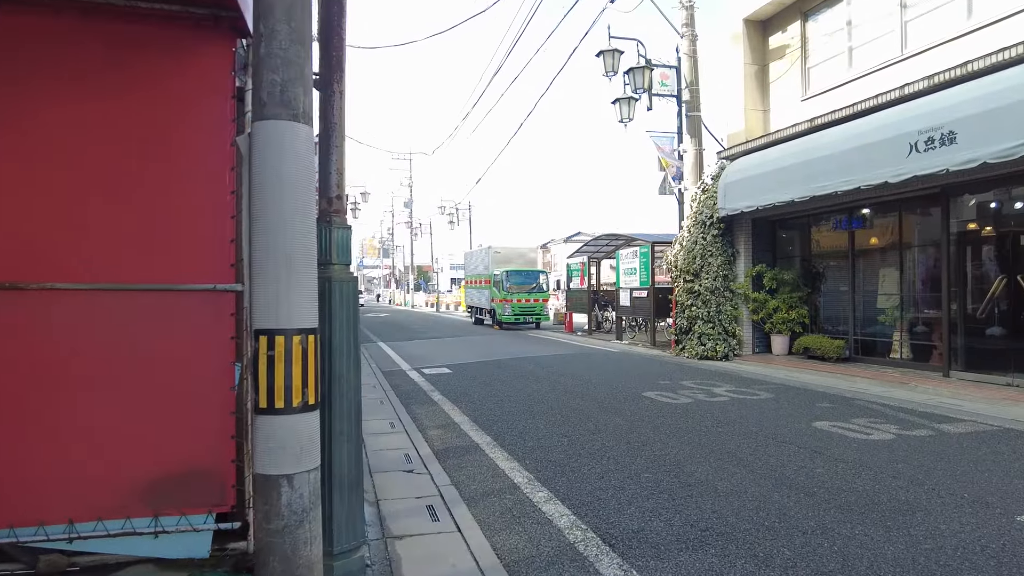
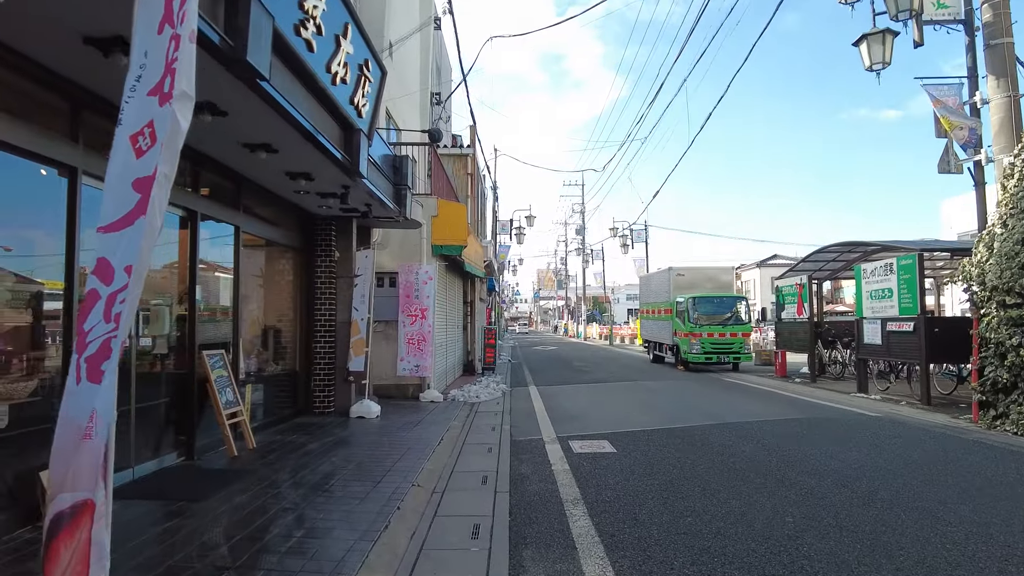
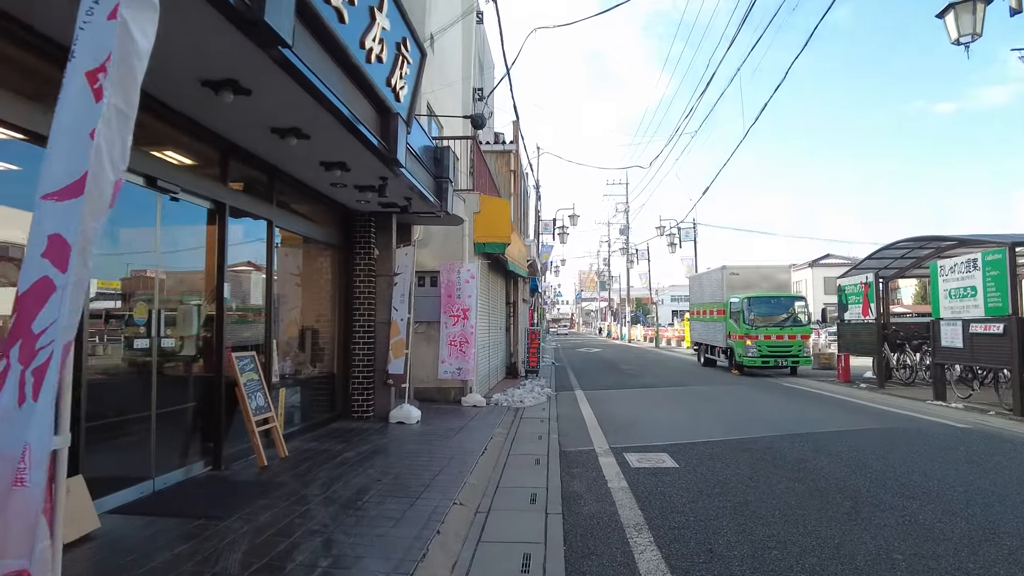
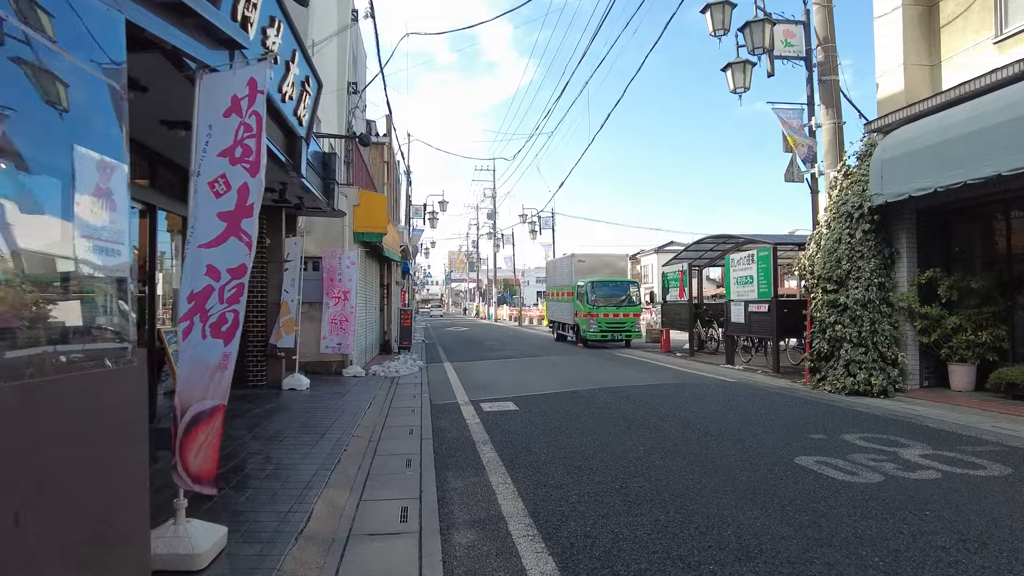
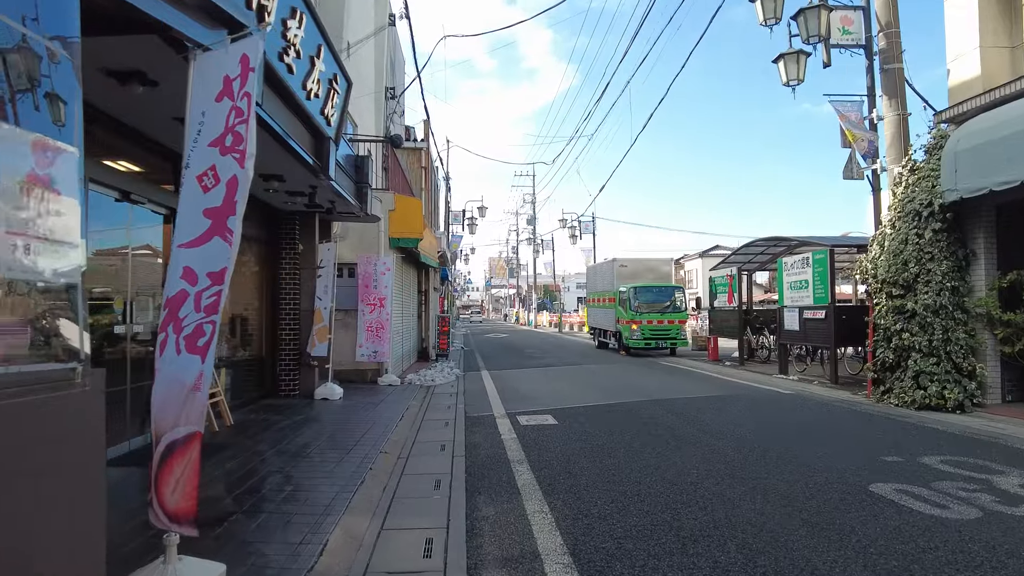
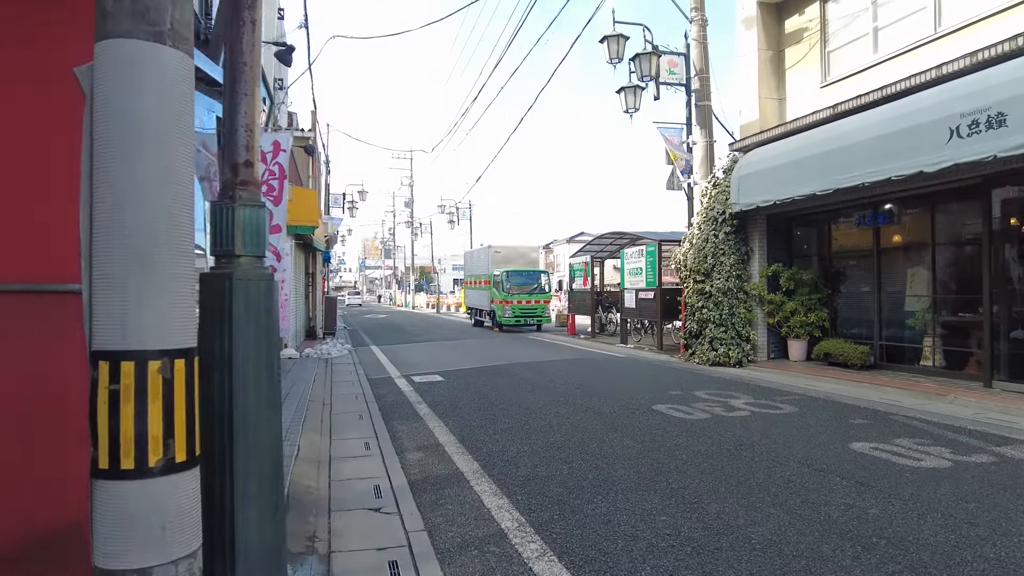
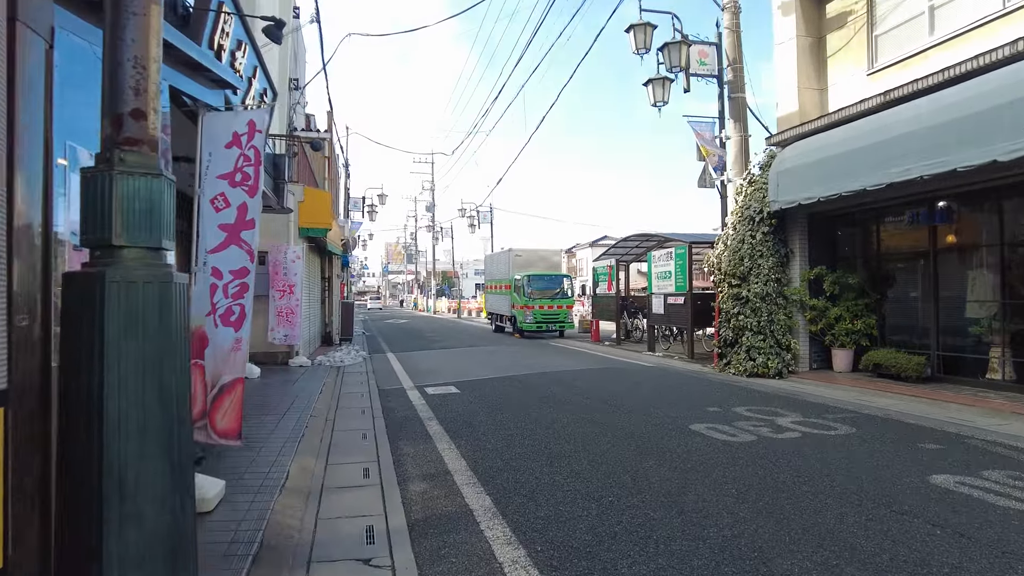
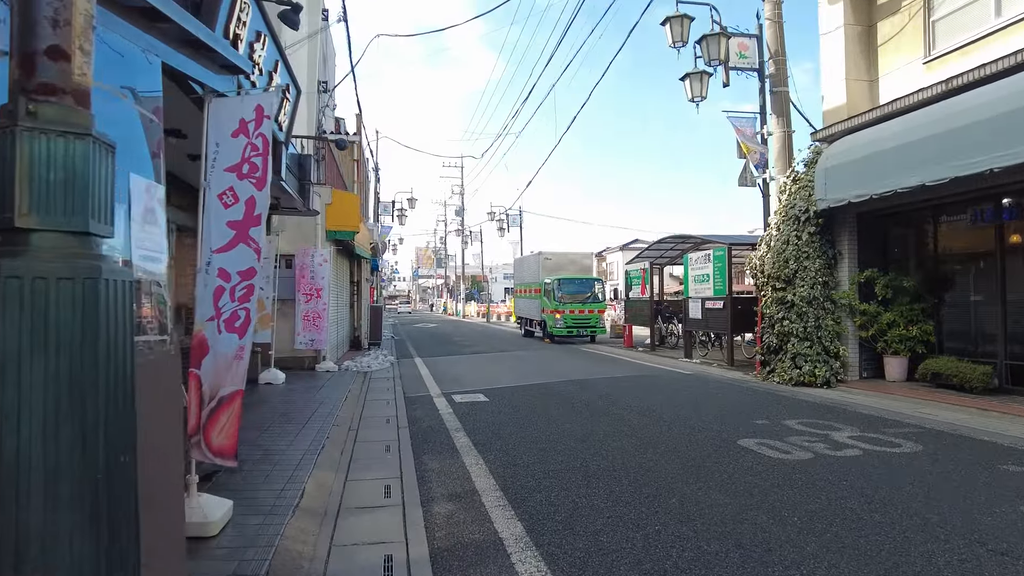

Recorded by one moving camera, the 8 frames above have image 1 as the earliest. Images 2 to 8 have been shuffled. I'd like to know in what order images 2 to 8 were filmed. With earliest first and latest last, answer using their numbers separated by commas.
6, 7, 8, 4, 5, 2, 3
